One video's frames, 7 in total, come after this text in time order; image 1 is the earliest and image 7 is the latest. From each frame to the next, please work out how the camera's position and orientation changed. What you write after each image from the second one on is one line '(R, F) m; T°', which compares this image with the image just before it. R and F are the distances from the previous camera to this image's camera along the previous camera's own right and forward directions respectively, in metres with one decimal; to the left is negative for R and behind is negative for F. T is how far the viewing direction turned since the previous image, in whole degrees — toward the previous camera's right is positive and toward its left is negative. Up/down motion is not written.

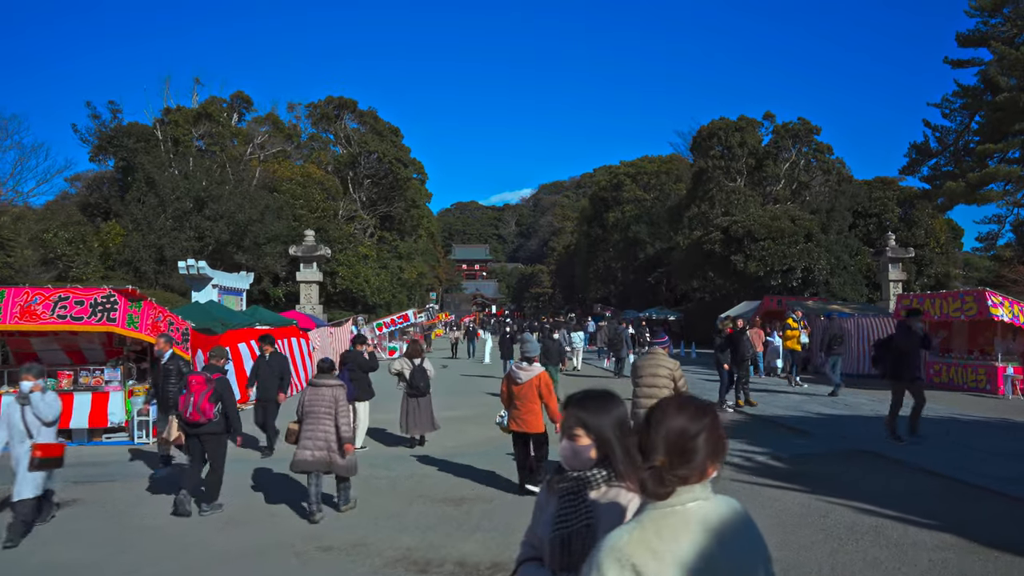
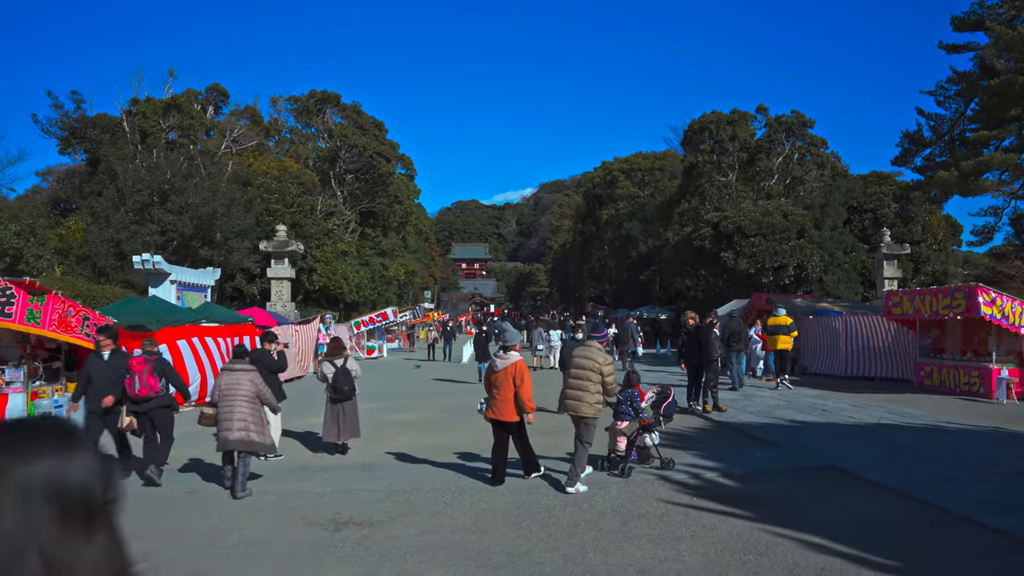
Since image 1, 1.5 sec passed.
(+0.9, +1.1) m; 0°
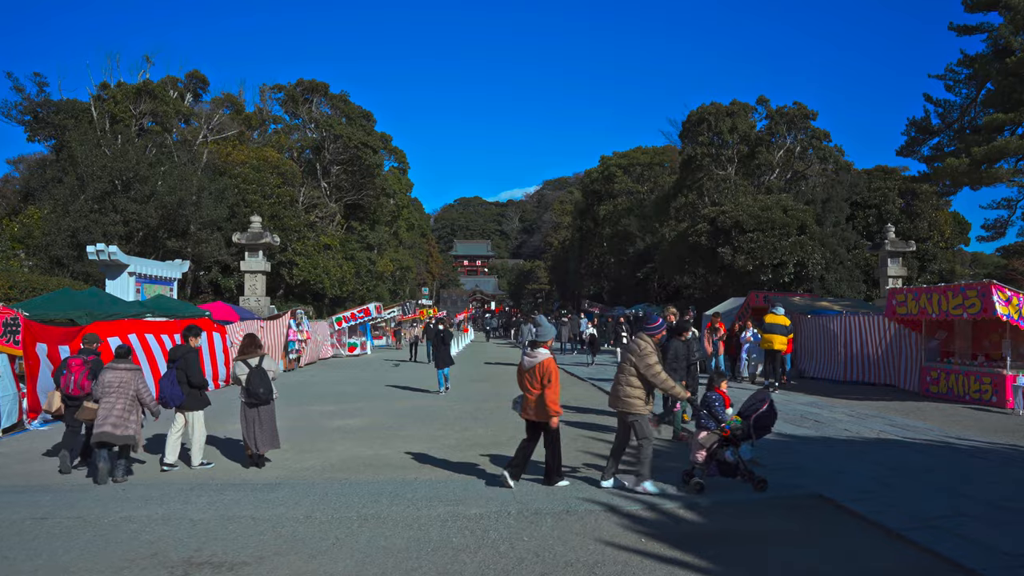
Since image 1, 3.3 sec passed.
(+0.7, +1.4) m; 0°
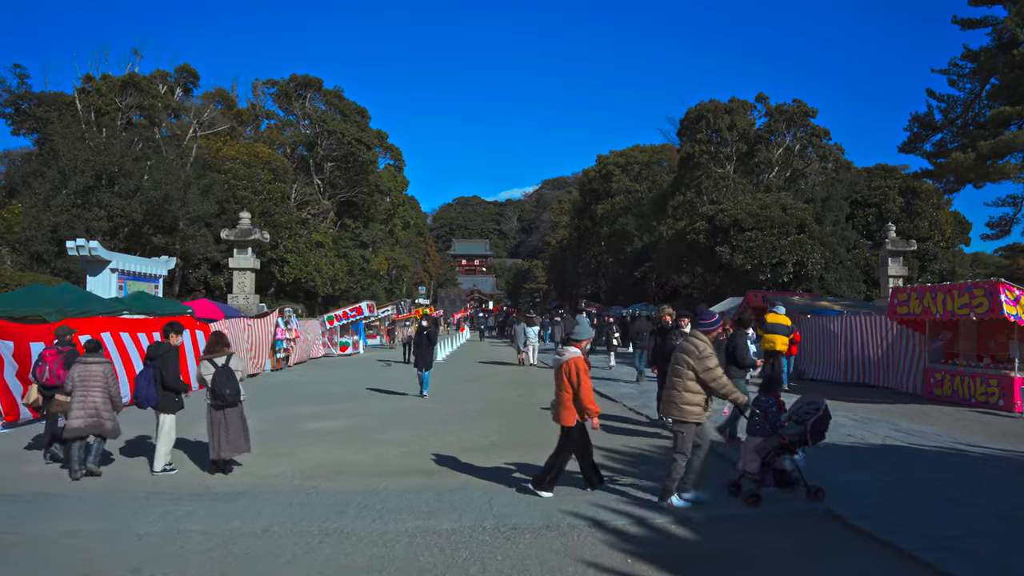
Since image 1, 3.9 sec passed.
(+0.2, +0.5) m; 0°
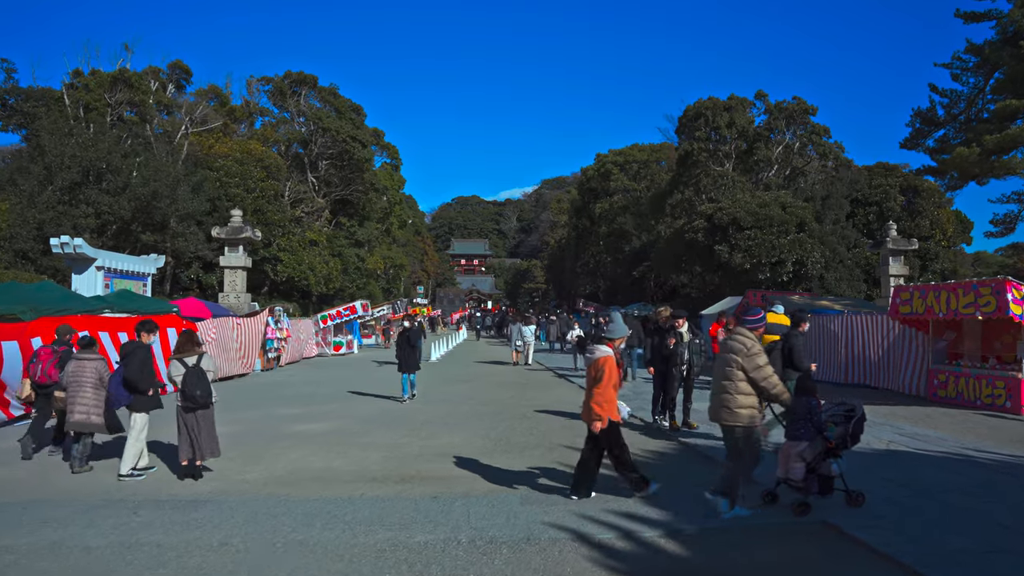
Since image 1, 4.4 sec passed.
(+0.2, +0.4) m; 0°
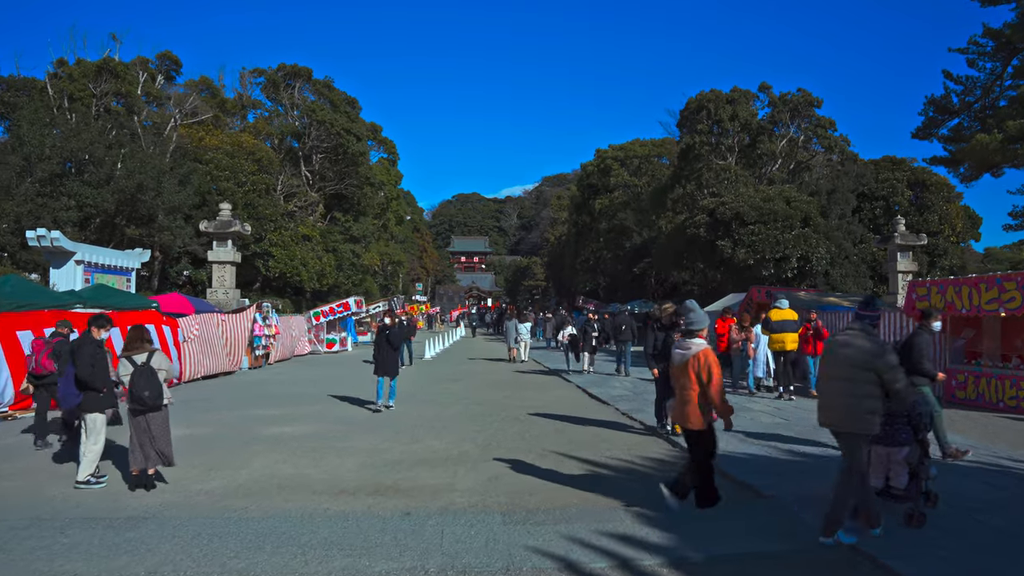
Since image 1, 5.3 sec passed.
(+0.1, +0.8) m; 0°
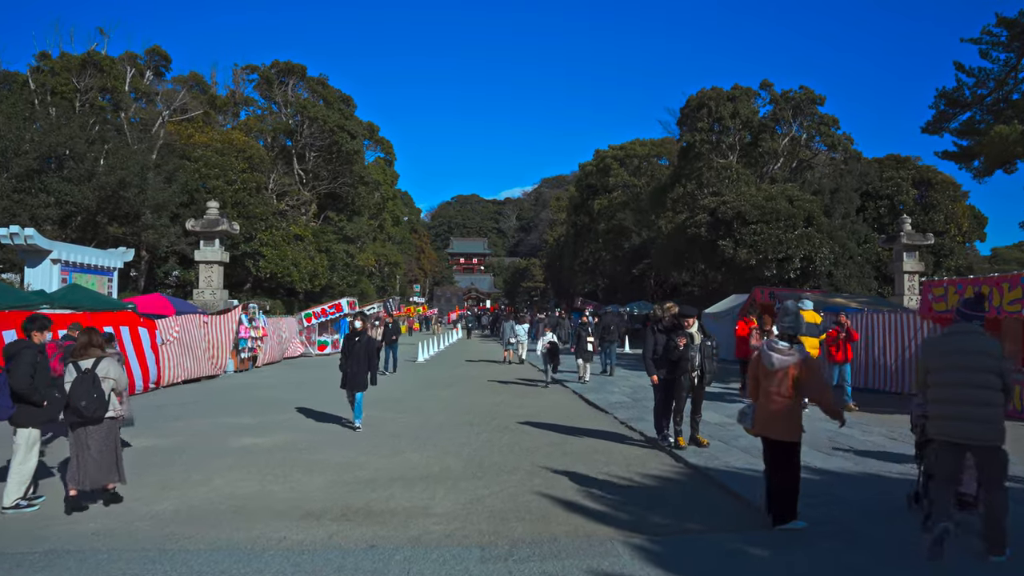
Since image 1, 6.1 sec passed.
(+0.1, +0.8) m; 0°
